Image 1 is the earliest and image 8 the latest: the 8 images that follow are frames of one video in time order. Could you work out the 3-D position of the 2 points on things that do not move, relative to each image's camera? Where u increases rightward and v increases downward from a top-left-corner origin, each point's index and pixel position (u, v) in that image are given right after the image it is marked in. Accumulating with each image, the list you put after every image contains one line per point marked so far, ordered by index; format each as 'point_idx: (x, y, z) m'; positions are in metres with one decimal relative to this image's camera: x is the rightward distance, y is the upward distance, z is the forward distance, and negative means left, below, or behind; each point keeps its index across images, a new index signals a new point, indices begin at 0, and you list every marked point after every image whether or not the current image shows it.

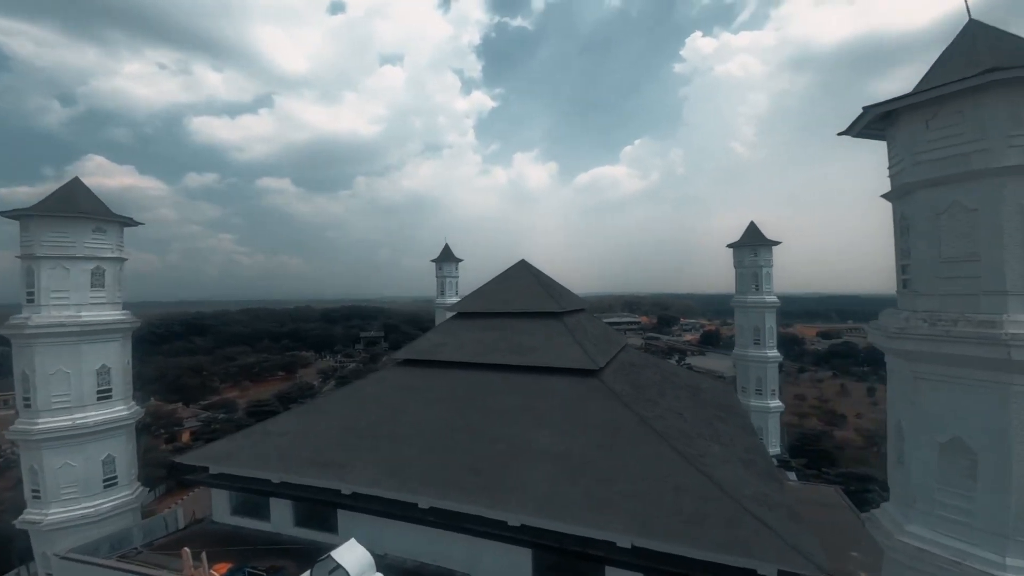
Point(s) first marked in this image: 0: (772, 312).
0: (+8.8, -0.8, +12.1) m
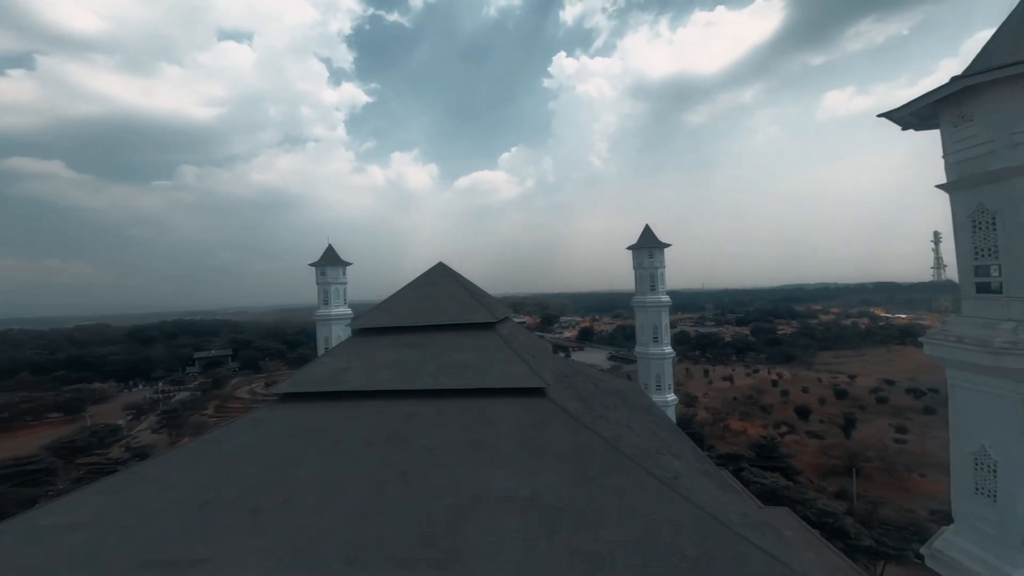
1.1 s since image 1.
0: (+5.8, -0.9, +13.4) m
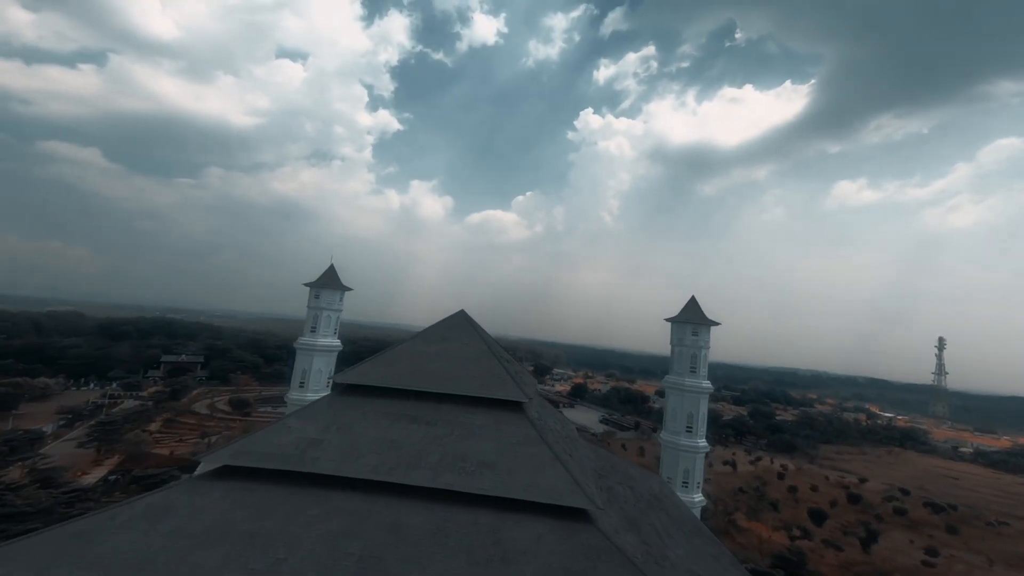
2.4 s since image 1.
0: (+6.2, -3.6, +11.5) m
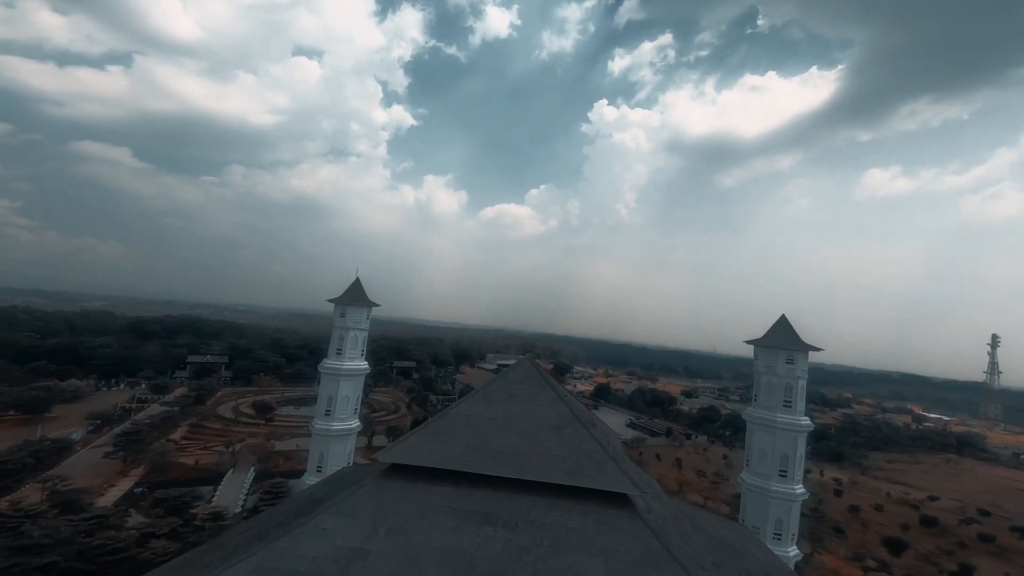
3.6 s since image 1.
0: (+7.8, -4.1, +9.6) m
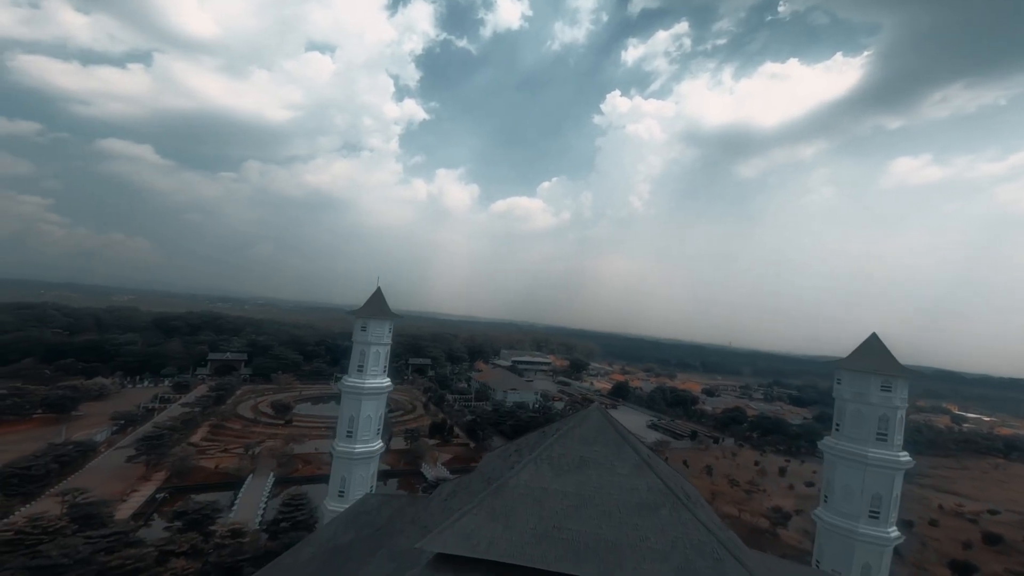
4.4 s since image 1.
0: (+8.9, -4.4, +8.3) m
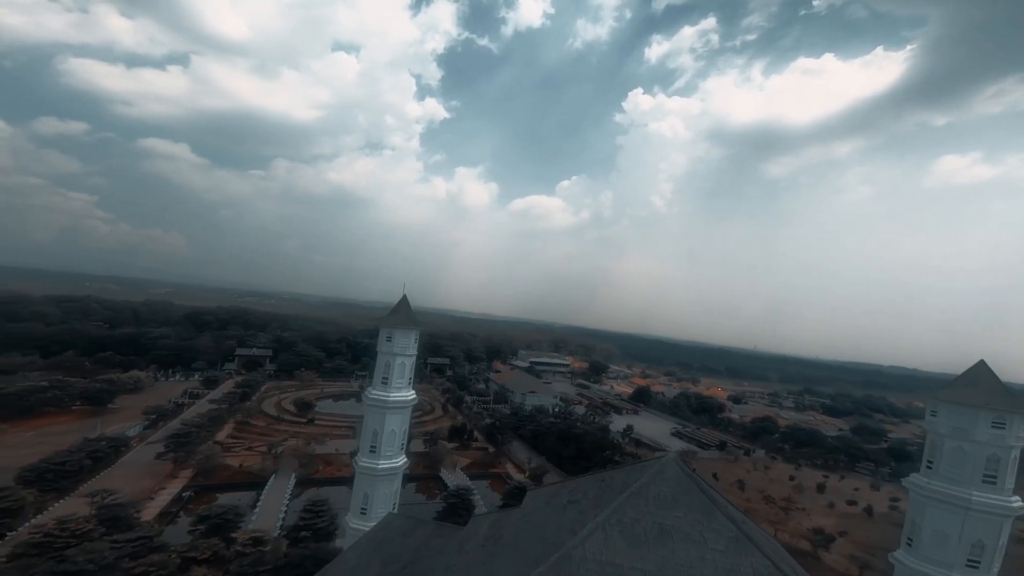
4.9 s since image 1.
0: (+9.7, -4.8, +7.1) m
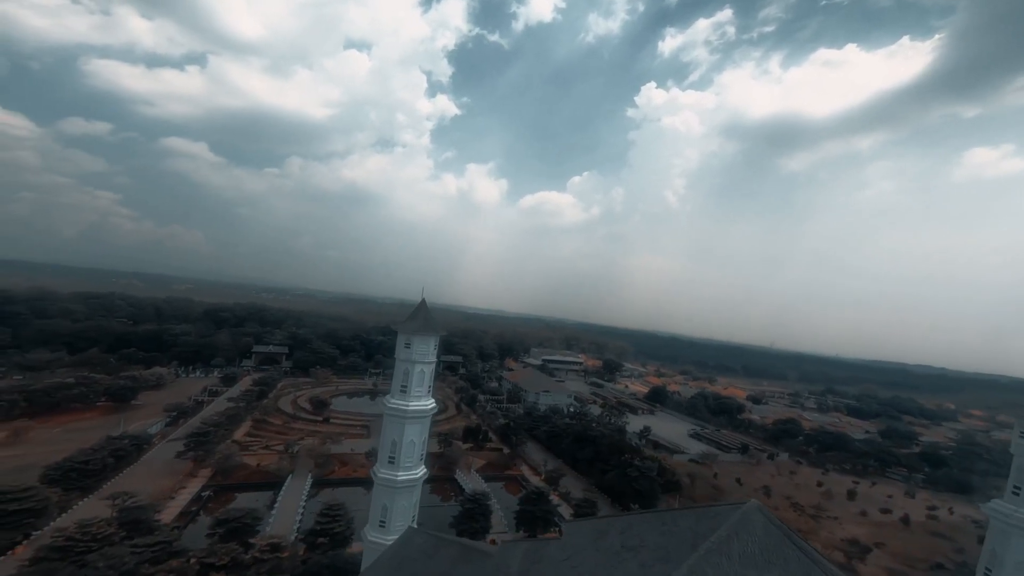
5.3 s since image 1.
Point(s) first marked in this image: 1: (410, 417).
0: (+10.3, -4.9, +6.2) m
1: (-3.0, -3.8, +10.5) m
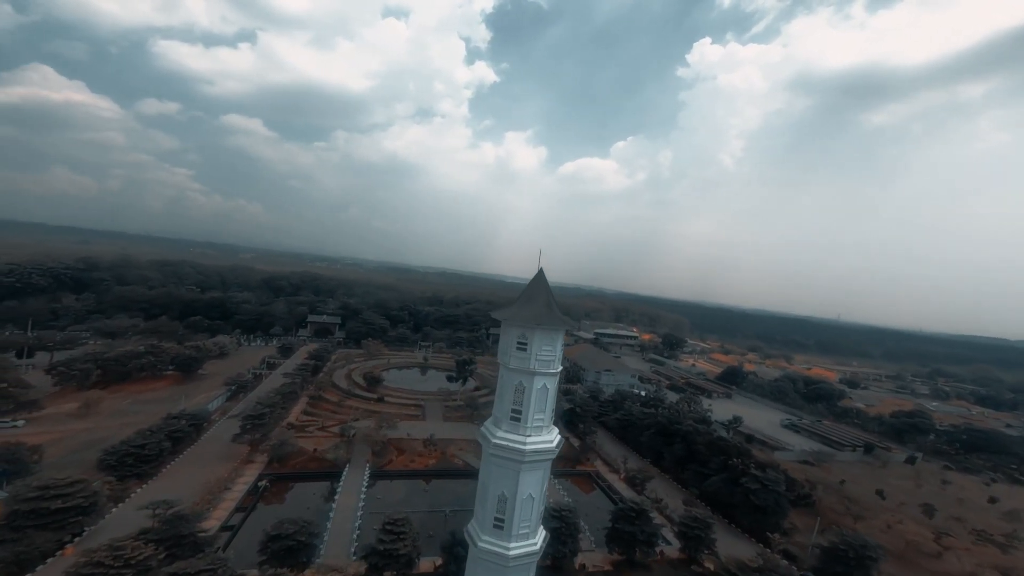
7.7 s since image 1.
0: (+13.1, -4.5, +0.7) m
1: (+0.3, -3.1, +6.3) m
